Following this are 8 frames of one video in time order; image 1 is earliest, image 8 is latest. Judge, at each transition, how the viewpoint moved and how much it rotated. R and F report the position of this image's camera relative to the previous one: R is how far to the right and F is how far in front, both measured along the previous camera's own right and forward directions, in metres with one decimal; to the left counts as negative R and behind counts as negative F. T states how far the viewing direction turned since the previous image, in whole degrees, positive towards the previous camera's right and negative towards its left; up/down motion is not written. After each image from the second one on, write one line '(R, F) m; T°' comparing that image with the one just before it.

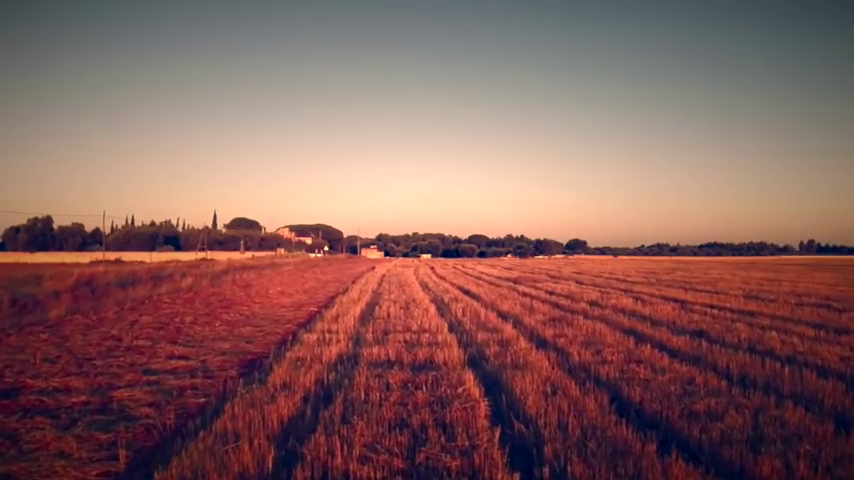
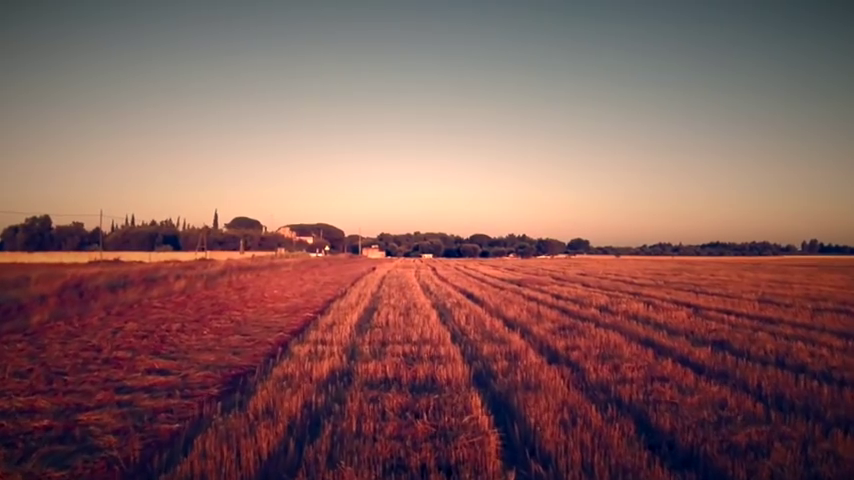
(0.0, +1.0) m; 0°
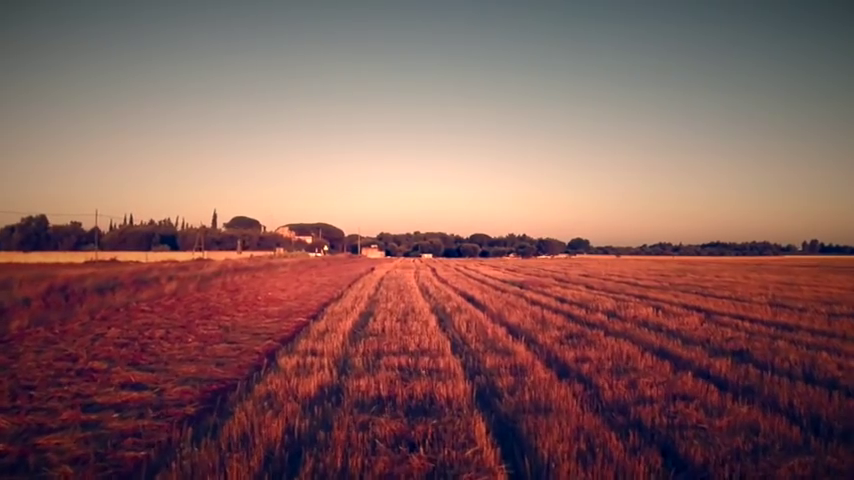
(0.0, +0.9) m; 0°
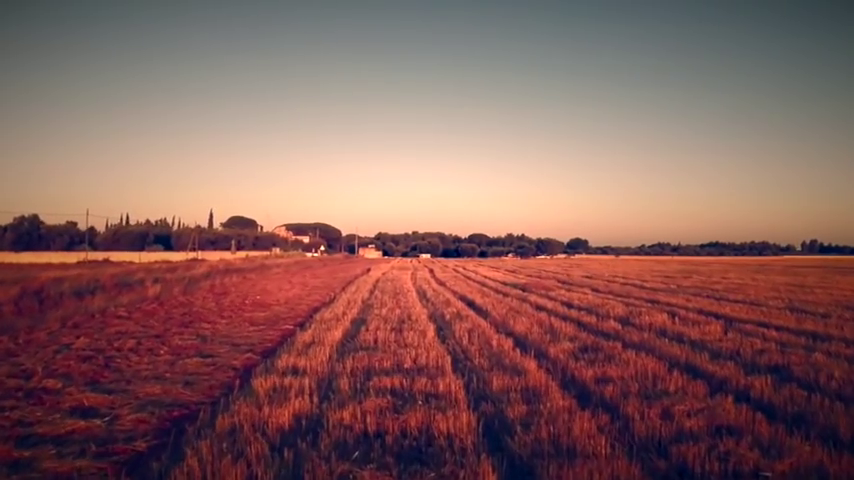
(0.0, +1.4) m; 0°
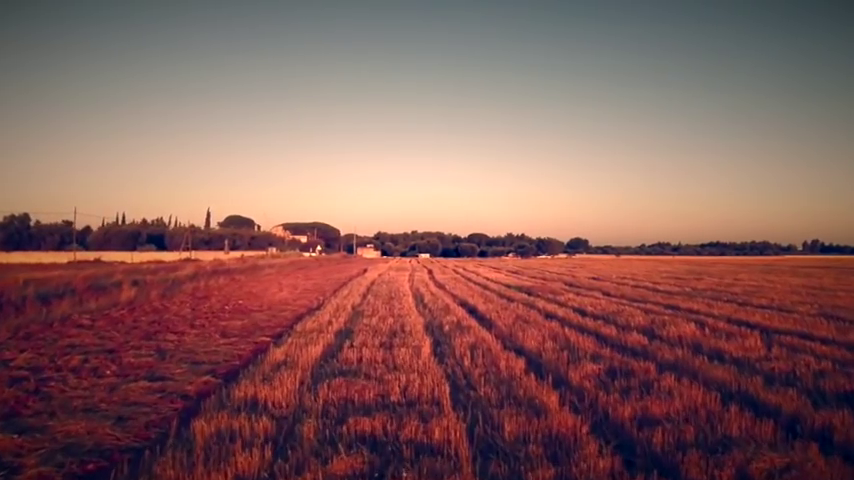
(+0.1, +2.0) m; 0°
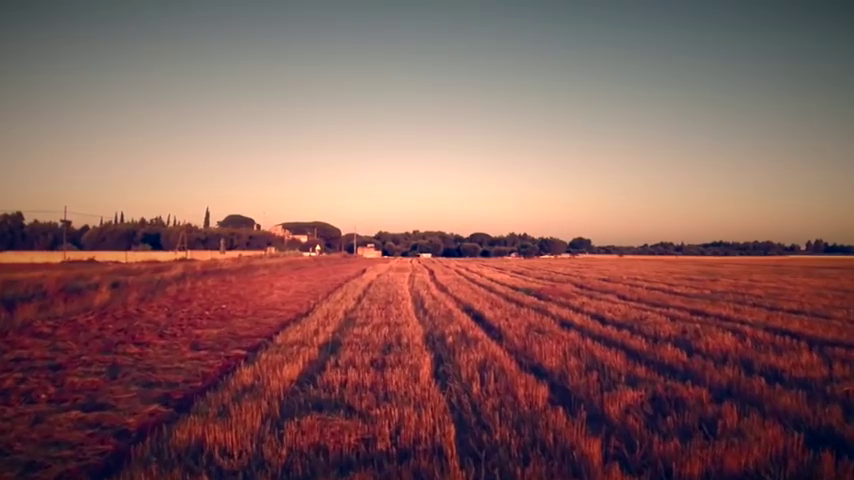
(0.0, +1.9) m; 0°
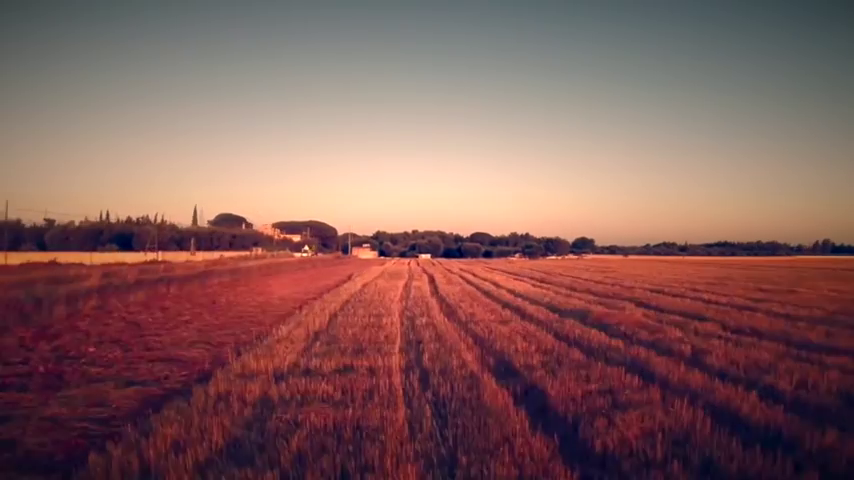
(0.0, +8.4) m; 0°
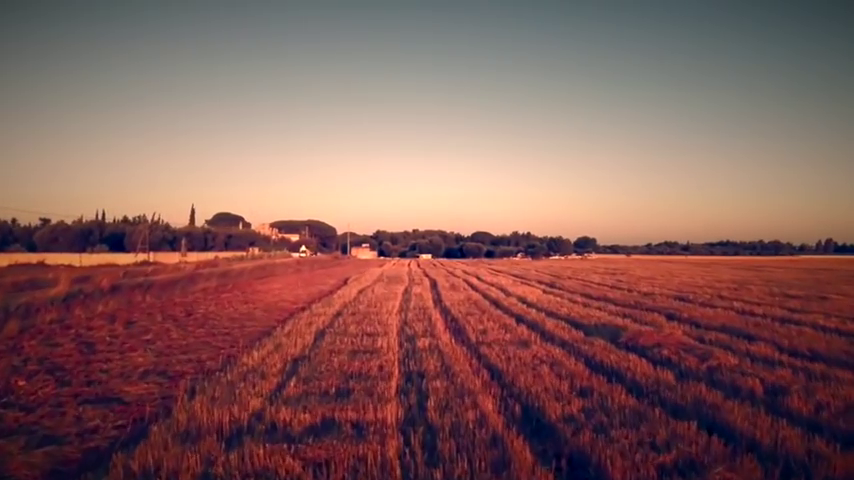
(-0.1, +2.4) m; 0°
